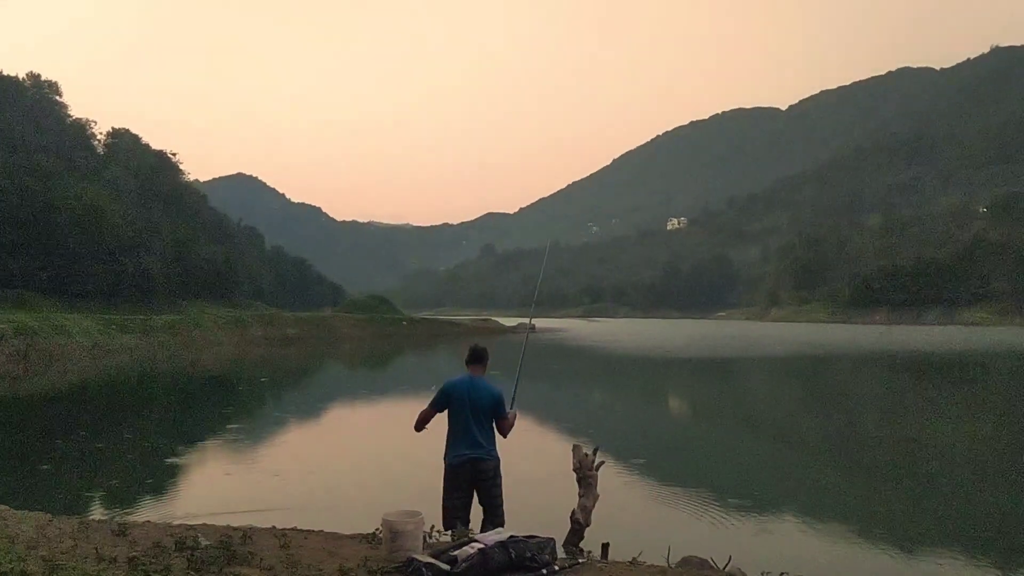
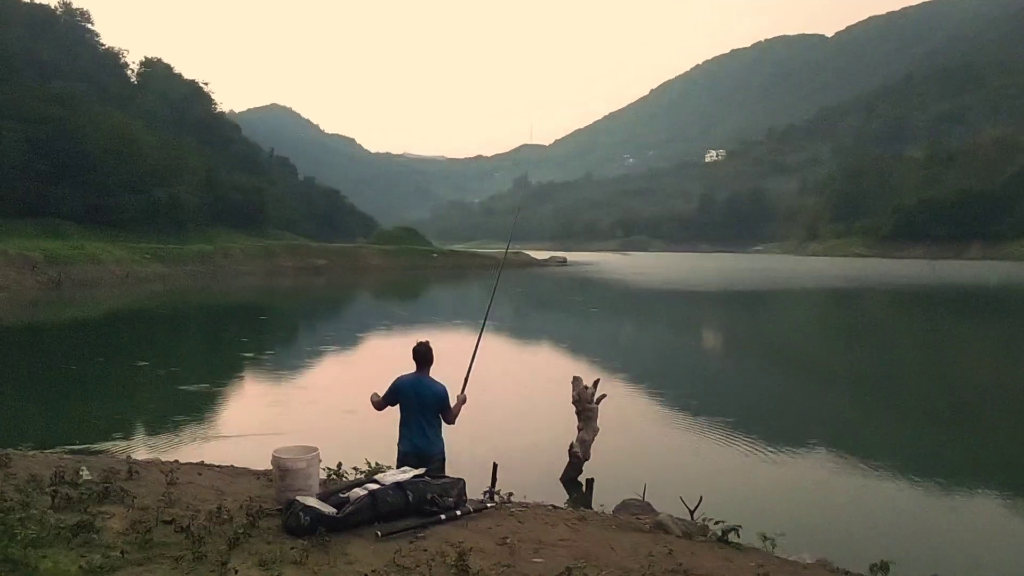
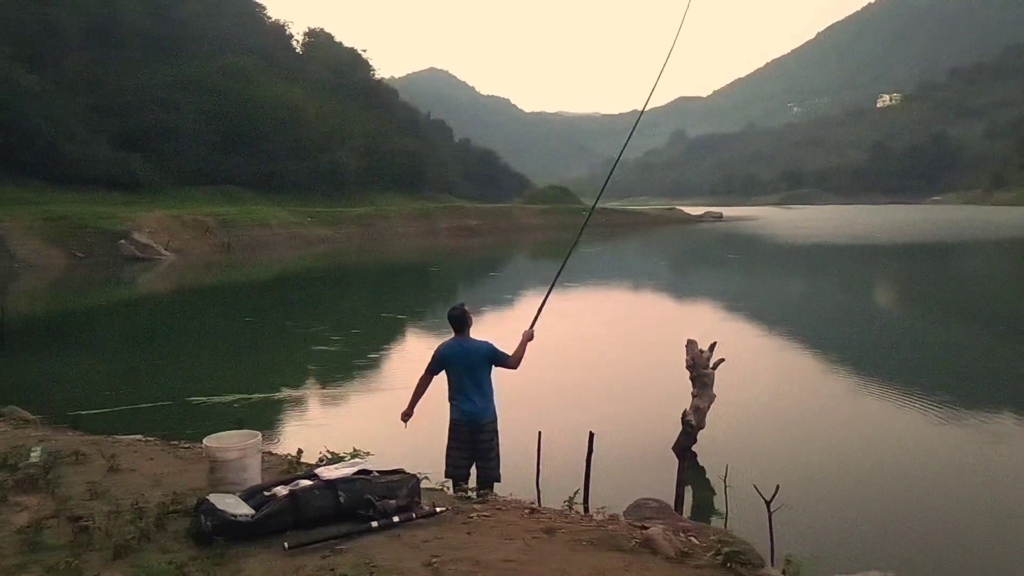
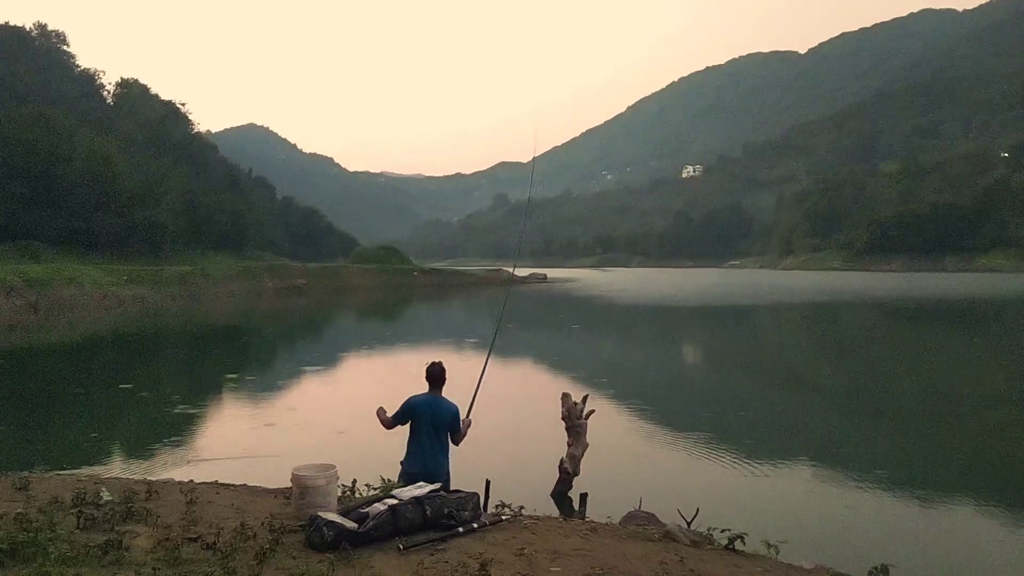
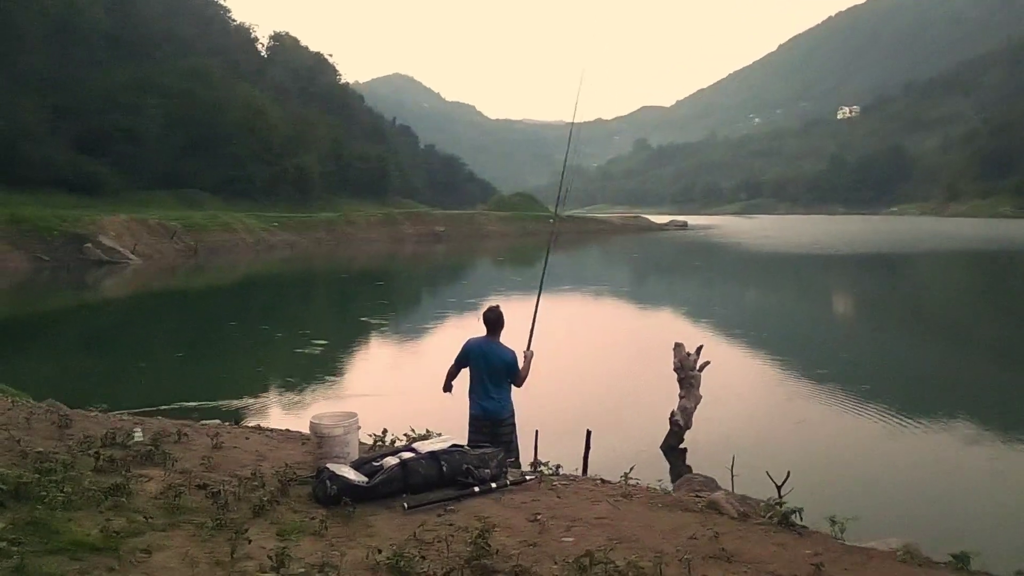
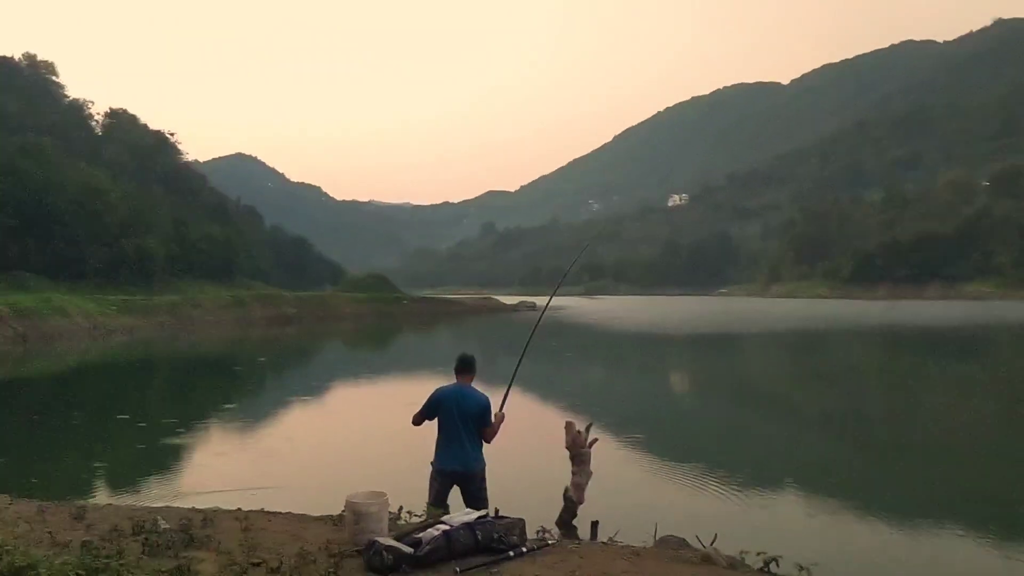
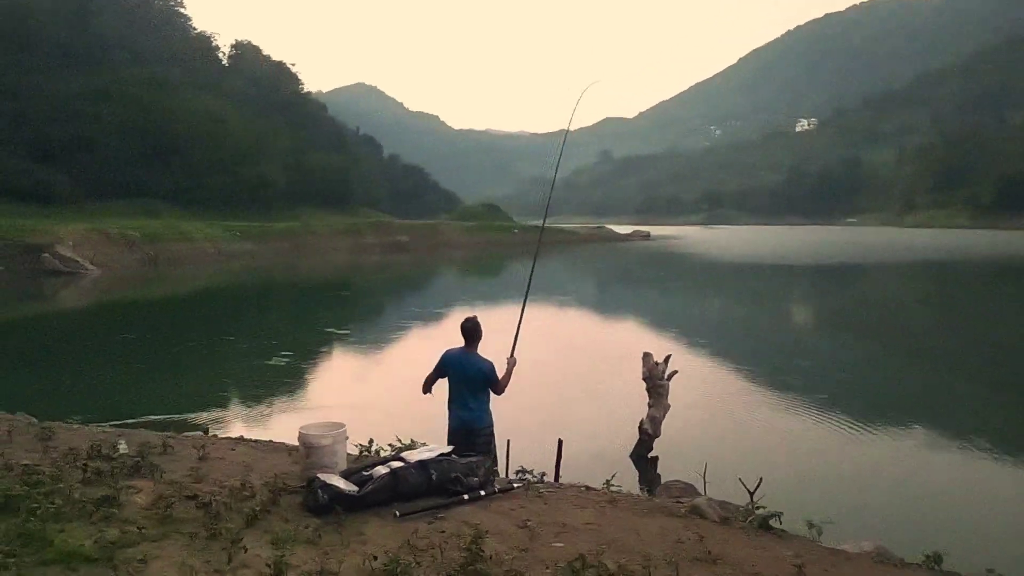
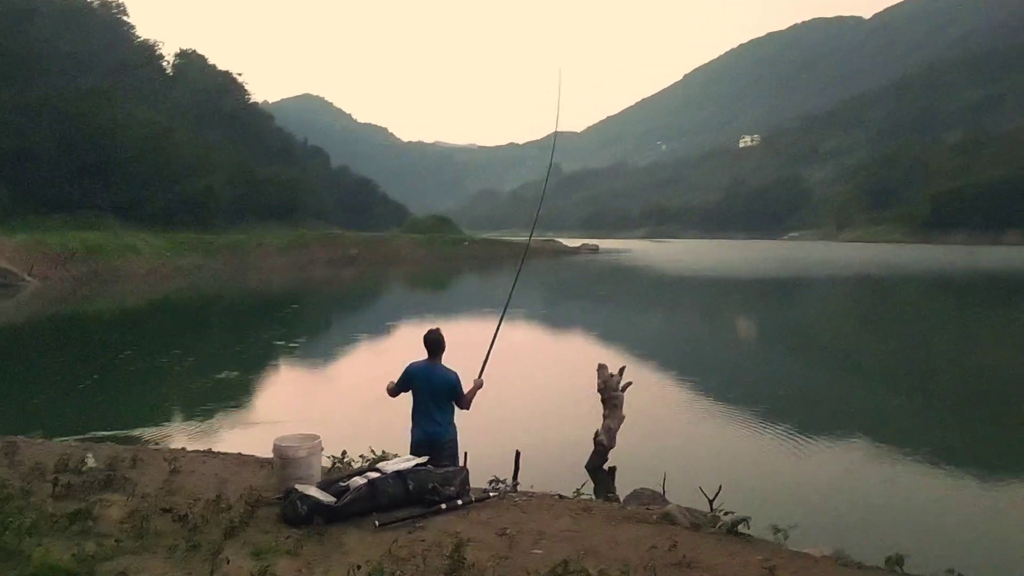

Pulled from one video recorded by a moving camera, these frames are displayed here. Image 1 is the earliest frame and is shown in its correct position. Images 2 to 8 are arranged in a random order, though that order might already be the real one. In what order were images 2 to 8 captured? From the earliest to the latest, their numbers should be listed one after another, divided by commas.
6, 4, 2, 8, 7, 5, 3
